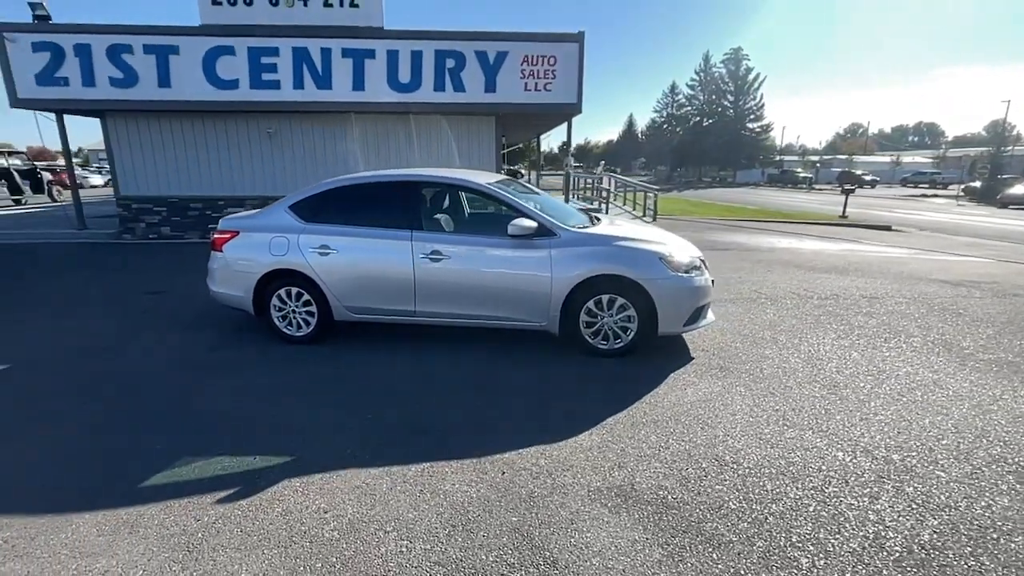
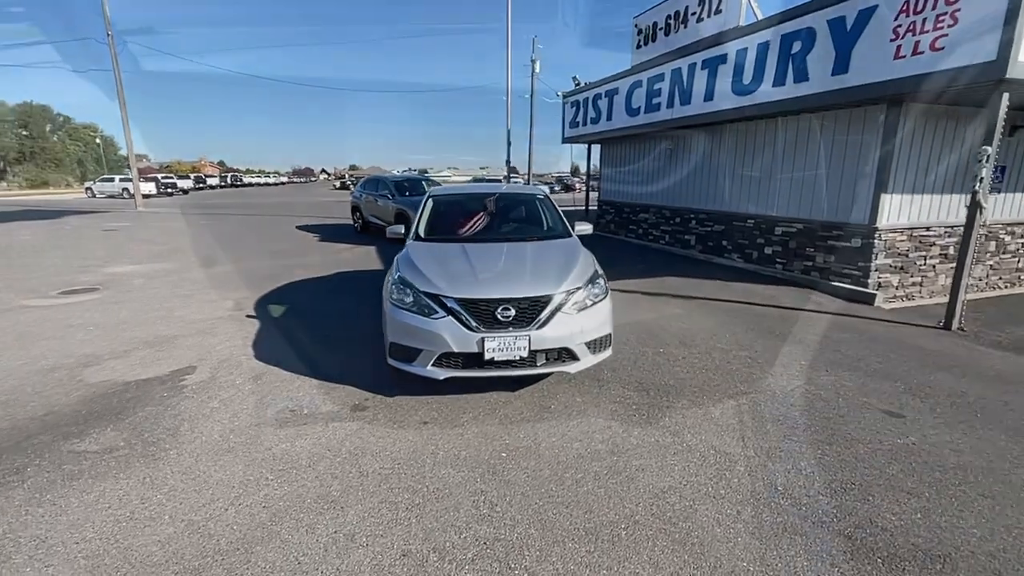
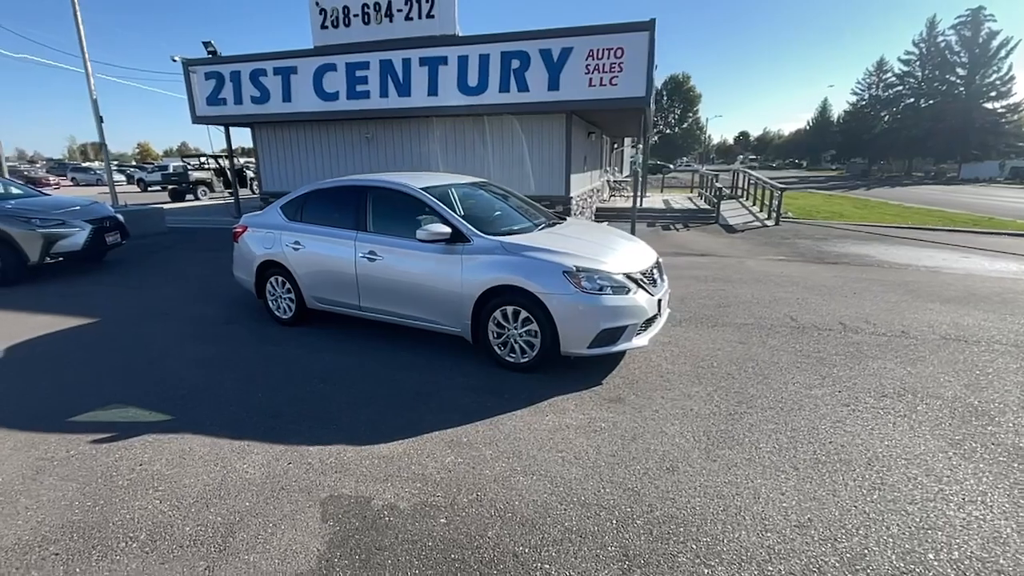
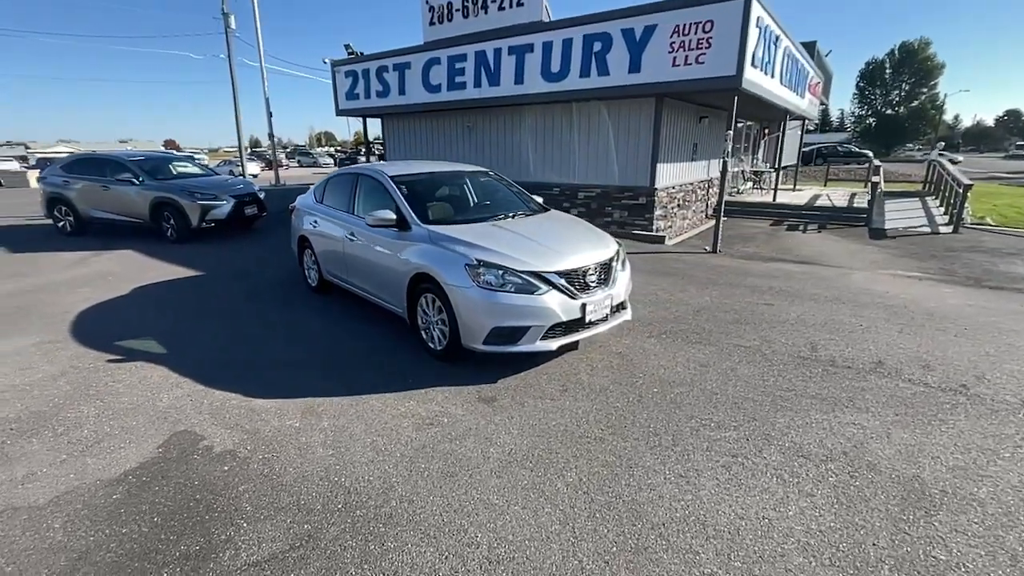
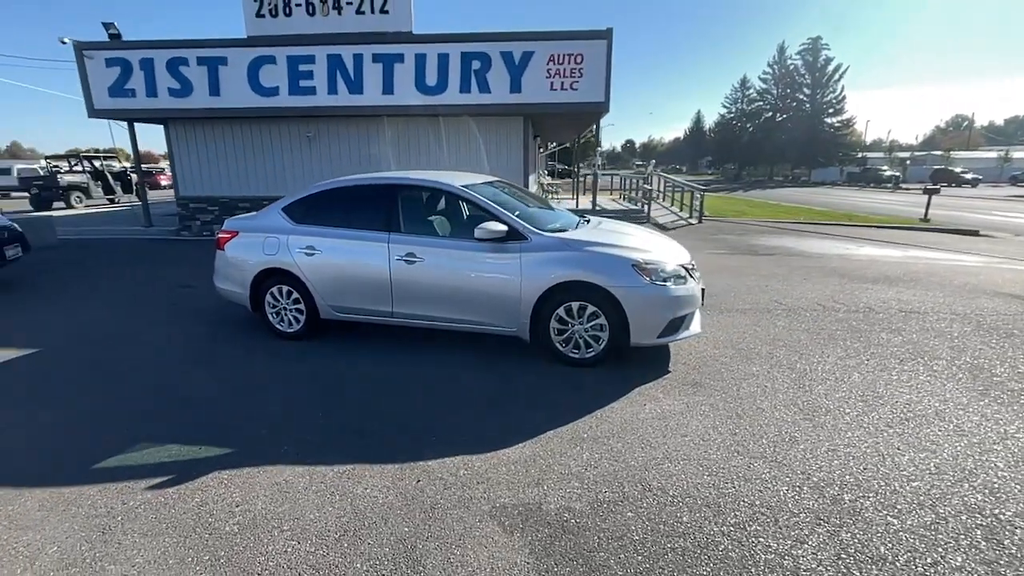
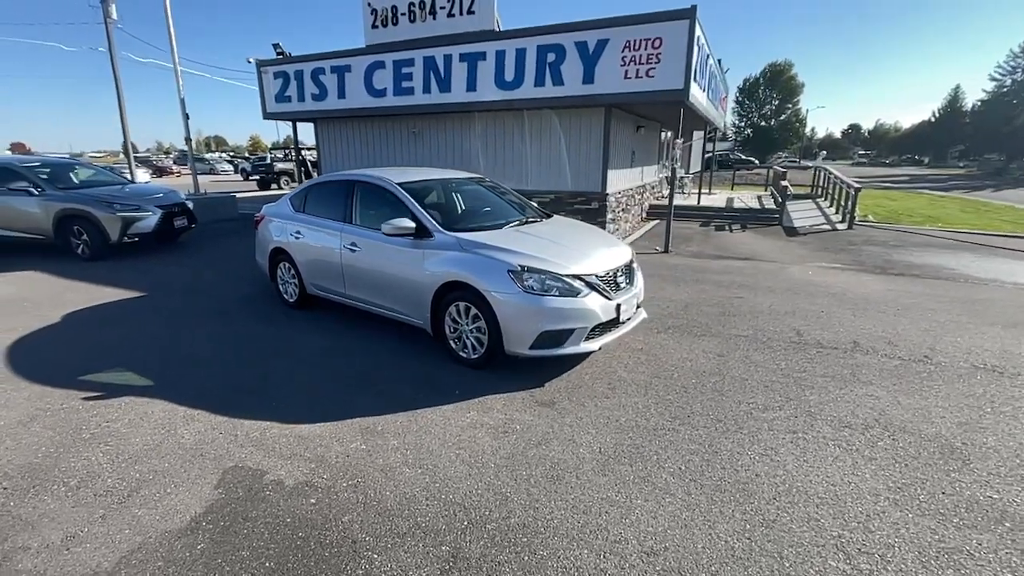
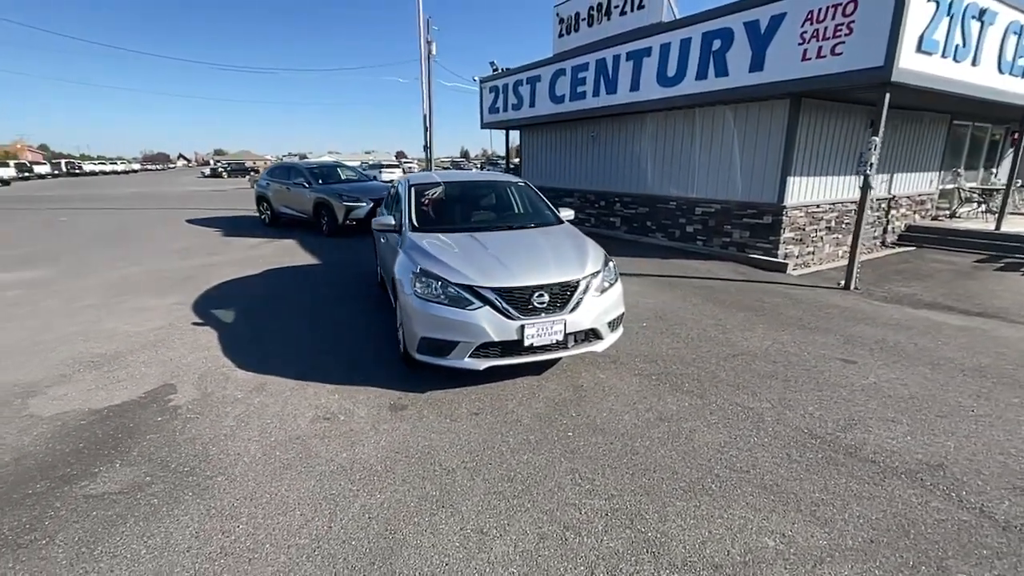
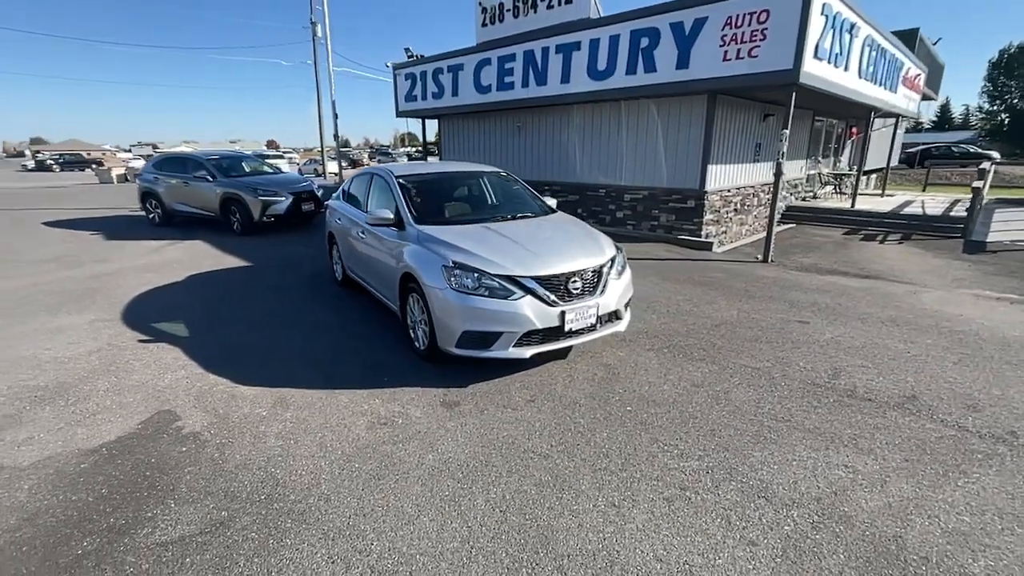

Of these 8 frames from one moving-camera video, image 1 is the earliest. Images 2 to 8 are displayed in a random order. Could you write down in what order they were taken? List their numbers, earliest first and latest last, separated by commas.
5, 3, 6, 4, 8, 7, 2
